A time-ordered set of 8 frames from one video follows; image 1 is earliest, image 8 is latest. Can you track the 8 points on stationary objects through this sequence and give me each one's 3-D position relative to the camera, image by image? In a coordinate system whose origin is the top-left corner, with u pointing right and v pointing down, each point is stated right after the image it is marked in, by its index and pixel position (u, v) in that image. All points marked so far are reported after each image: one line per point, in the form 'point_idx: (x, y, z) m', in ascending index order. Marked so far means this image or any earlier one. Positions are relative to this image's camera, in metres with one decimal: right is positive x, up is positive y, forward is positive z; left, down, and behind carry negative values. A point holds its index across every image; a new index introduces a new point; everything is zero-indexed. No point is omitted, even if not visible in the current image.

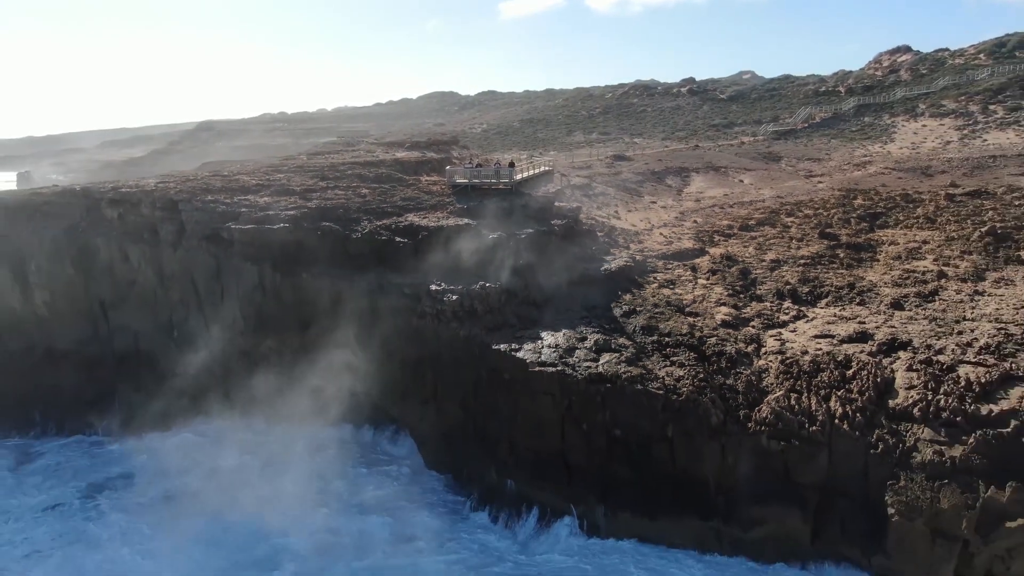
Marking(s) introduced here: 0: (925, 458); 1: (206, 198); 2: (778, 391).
0: (+5.6, -2.3, +7.9) m
1: (-6.5, +2.0, +12.9) m
2: (+4.0, -1.5, +8.9) m
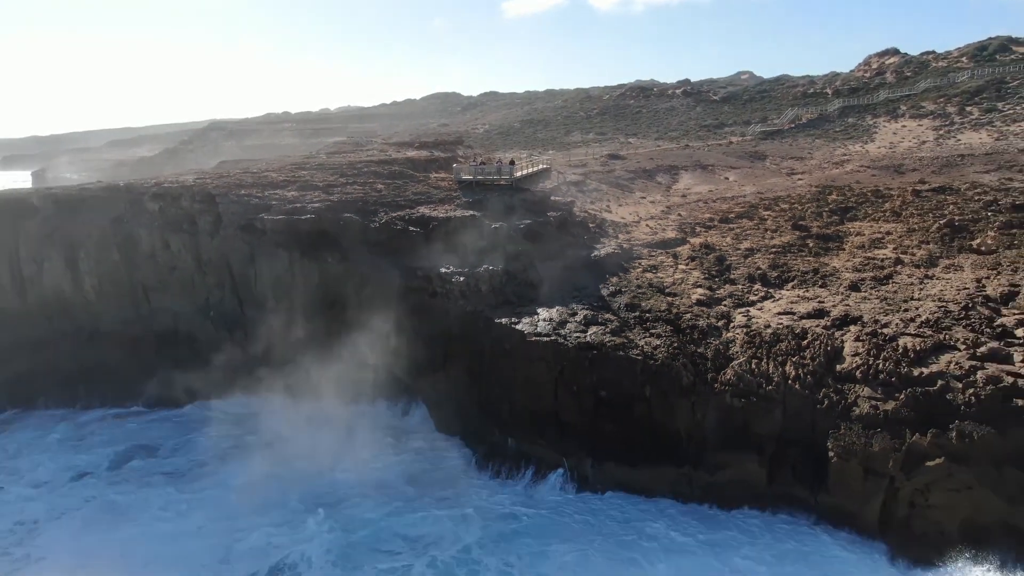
0: (+5.6, -1.9, +9.3) m
1: (-6.5, +2.4, +14.4) m
2: (+4.0, -1.2, +10.3) m
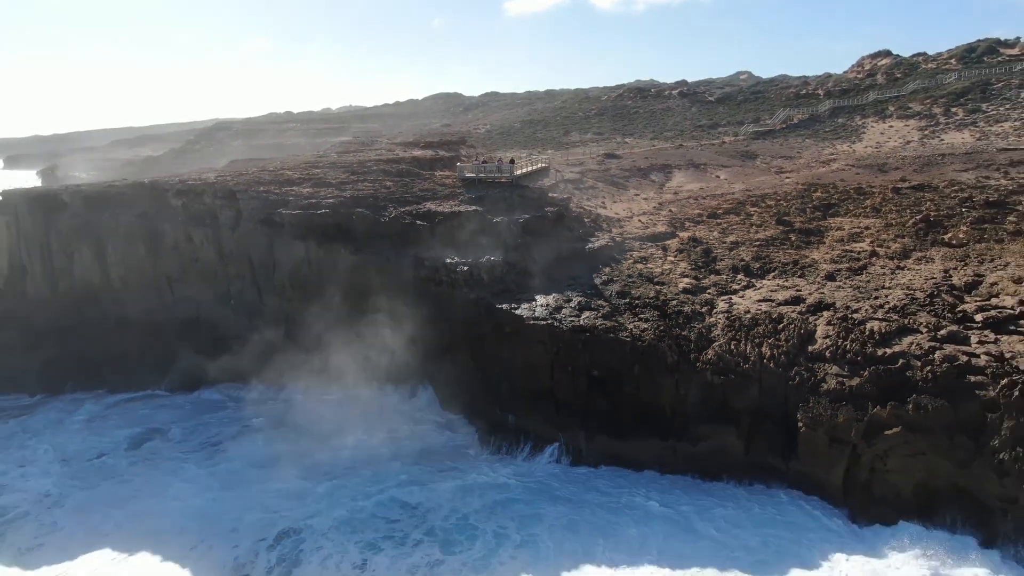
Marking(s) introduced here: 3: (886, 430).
0: (+5.6, -1.7, +10.2) m
1: (-6.5, +2.6, +15.3) m
2: (+4.0, -0.9, +11.3) m
3: (+6.2, -2.3, +9.7) m
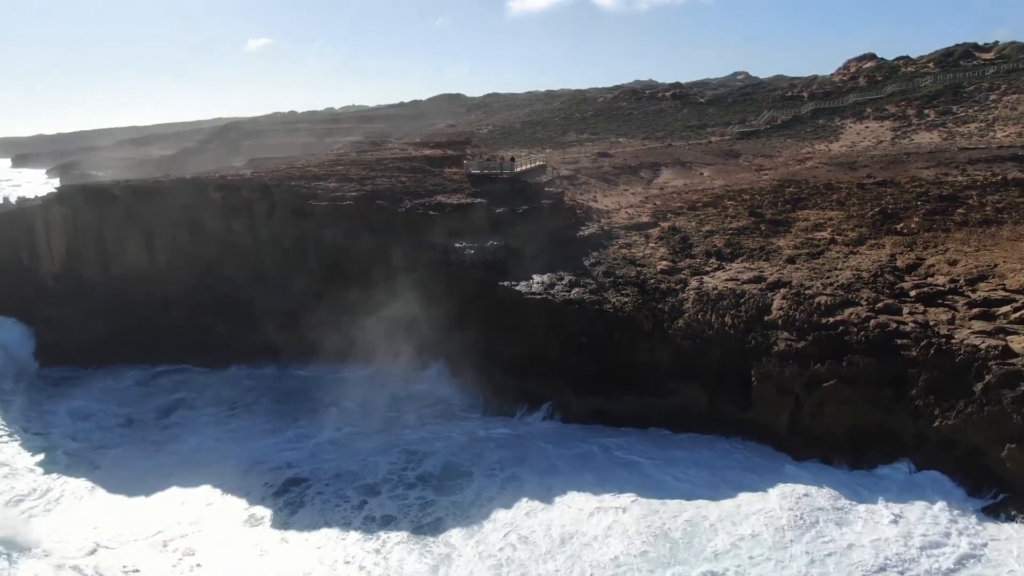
0: (+5.6, -1.2, +12.2) m
1: (-6.5, +3.1, +17.3) m
2: (+4.0, -0.5, +13.2) m
3: (+6.2, -1.9, +11.7) m
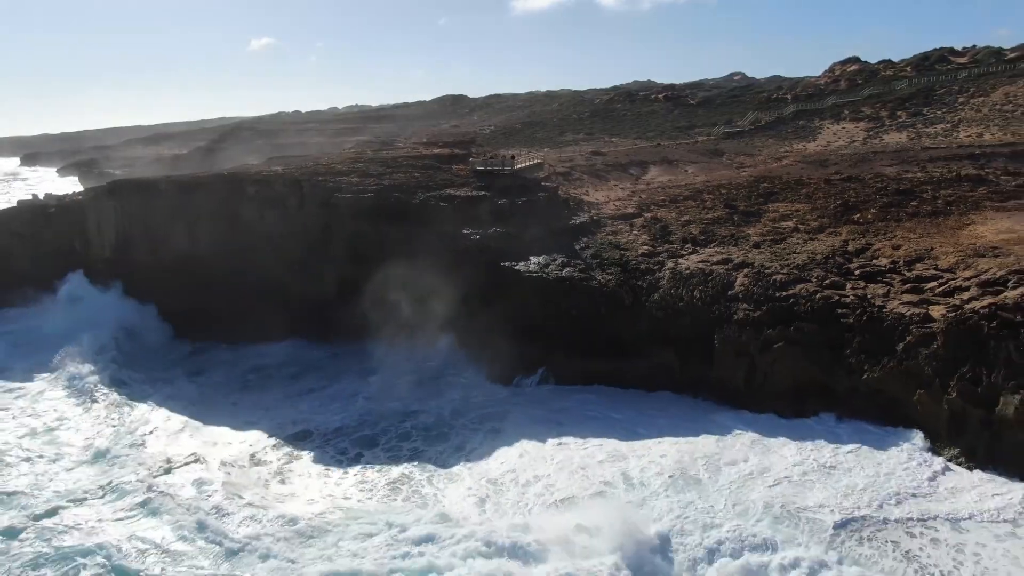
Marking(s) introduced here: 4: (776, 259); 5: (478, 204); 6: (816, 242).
0: (+5.6, -0.7, +14.4) m
1: (-6.5, +3.6, +19.5) m
2: (+4.0, +0.1, +15.4) m
3: (+6.2, -1.3, +13.8) m
4: (+7.4, +0.8, +16.5) m
5: (-1.1, +2.7, +18.7) m
6: (+9.1, +1.4, +17.7) m
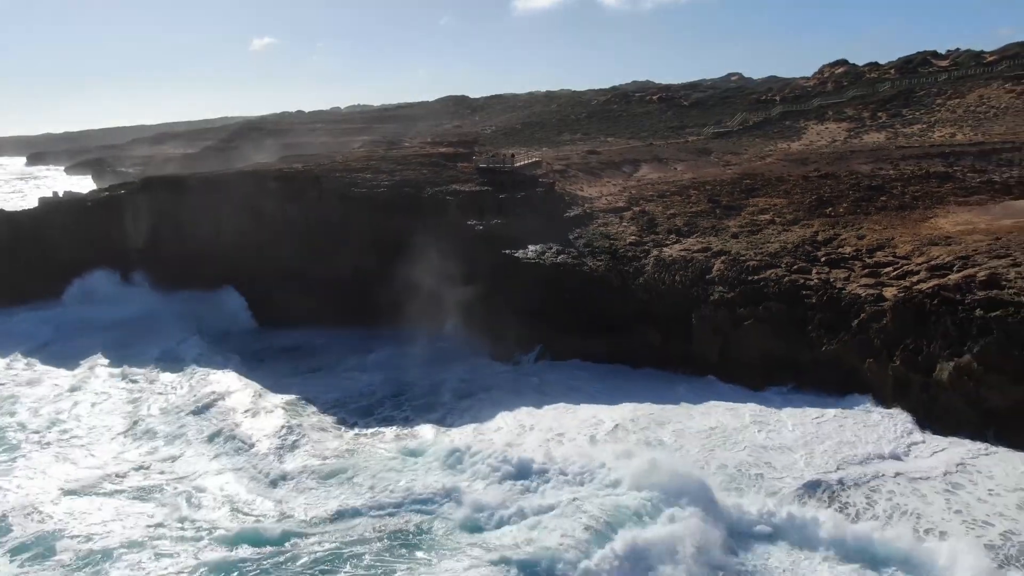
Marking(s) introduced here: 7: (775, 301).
0: (+5.6, -0.2, +16.1) m
1: (-6.5, +4.1, +21.2) m
2: (+4.0, +0.5, +17.1) m
3: (+6.2, -0.9, +15.6) m
4: (+7.4, +1.2, +18.2) m
5: (-1.1, +3.1, +20.4) m
6: (+9.1, +1.8, +19.4) m
7: (+7.0, -0.4, +15.6) m
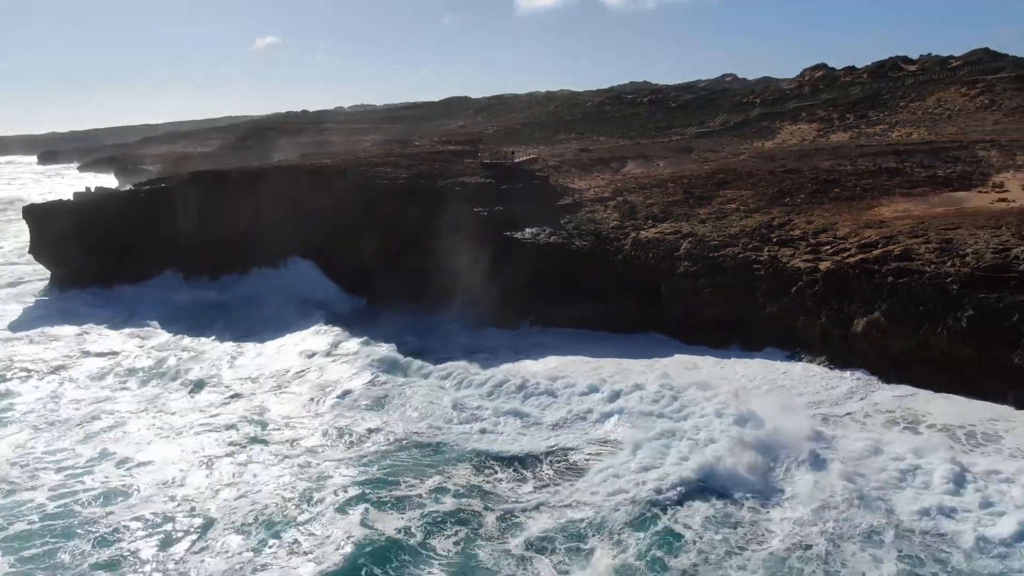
0: (+5.5, +0.6, +19.3) m
1: (-6.5, +4.9, +24.4) m
2: (+4.0, +1.3, +20.3) m
3: (+6.1, -0.1, +18.8) m
4: (+7.4, +2.1, +21.4) m
5: (-1.1, +4.0, +23.6) m
6: (+9.1, +2.6, +22.5) m
7: (+7.0, +0.5, +18.8) m
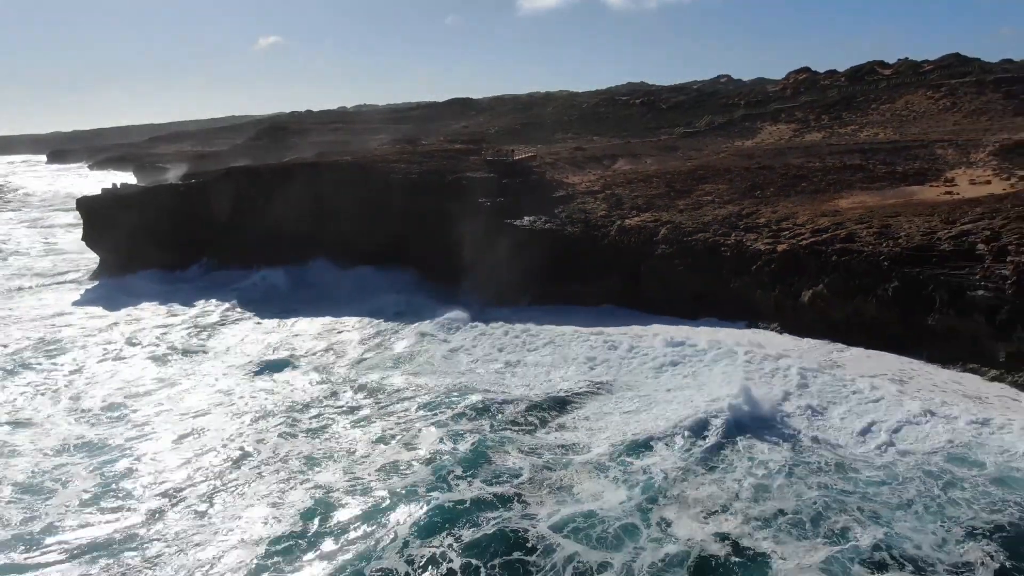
0: (+5.5, +1.3, +22.2) m
1: (-6.5, +5.7, +27.4) m
2: (+4.0, +2.1, +23.2) m
3: (+6.1, +0.7, +21.7) m
4: (+7.4, +2.8, +24.3) m
5: (-1.1, +4.7, +26.5) m
6: (+9.1, +3.4, +25.4) m
7: (+7.0, +1.2, +21.7) m
